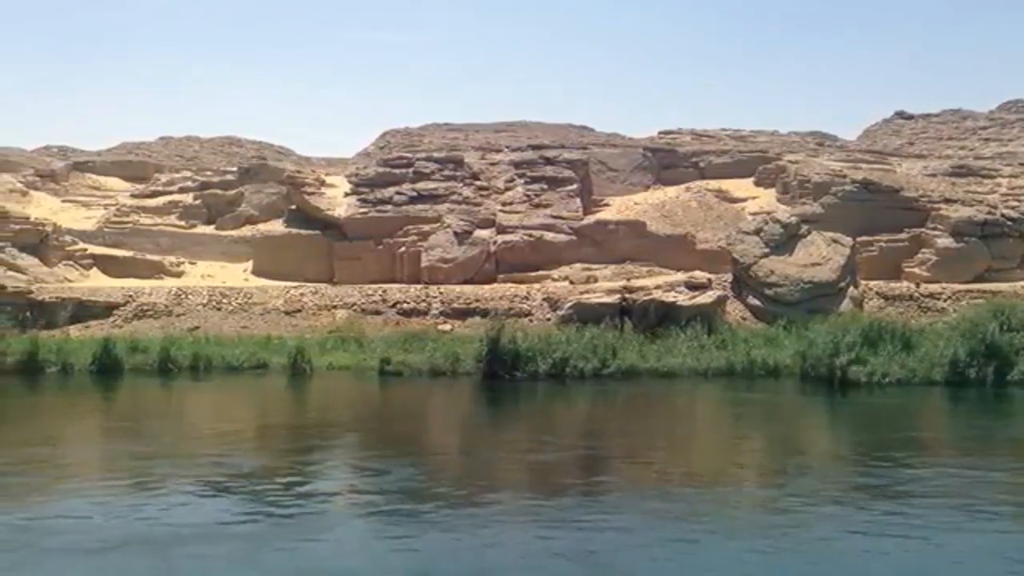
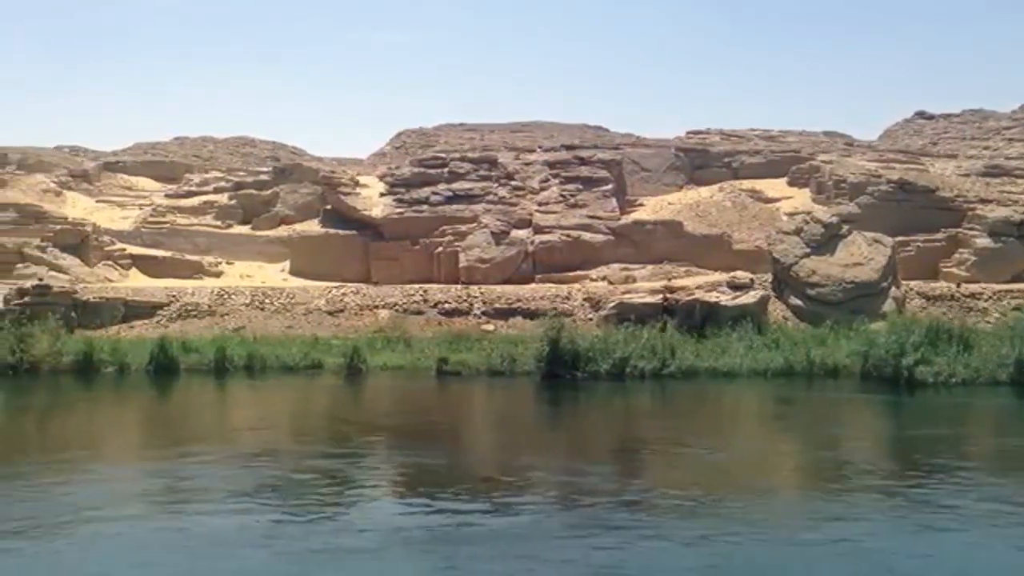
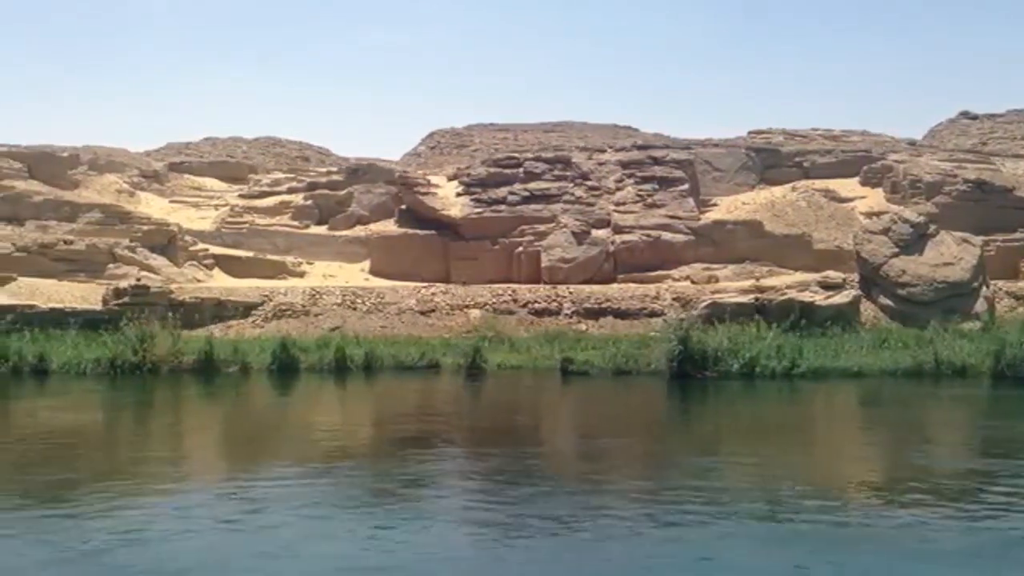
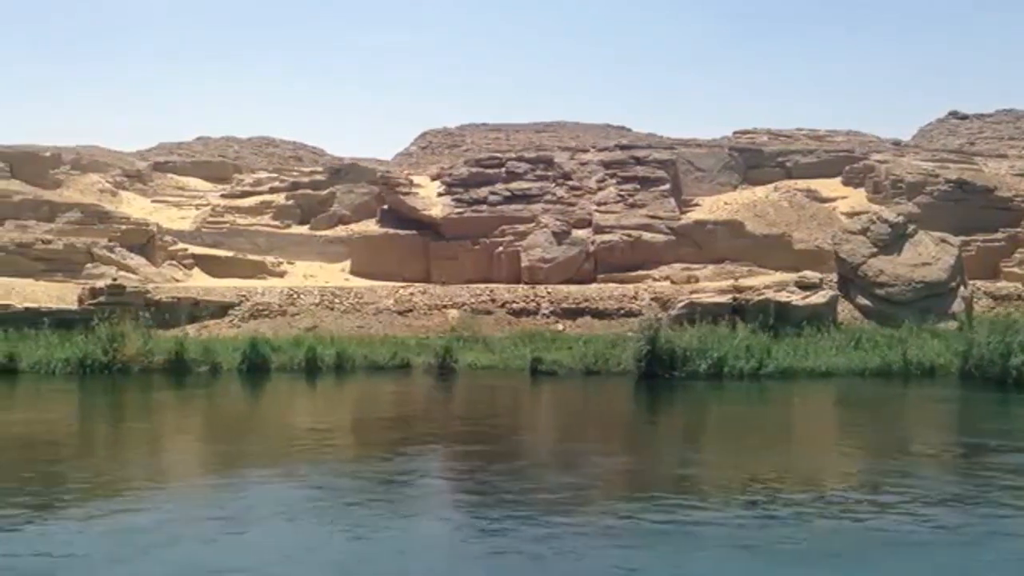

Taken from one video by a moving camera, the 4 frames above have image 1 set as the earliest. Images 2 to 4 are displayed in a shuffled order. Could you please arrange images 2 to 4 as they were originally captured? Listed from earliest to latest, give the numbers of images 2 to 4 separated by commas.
2, 4, 3
